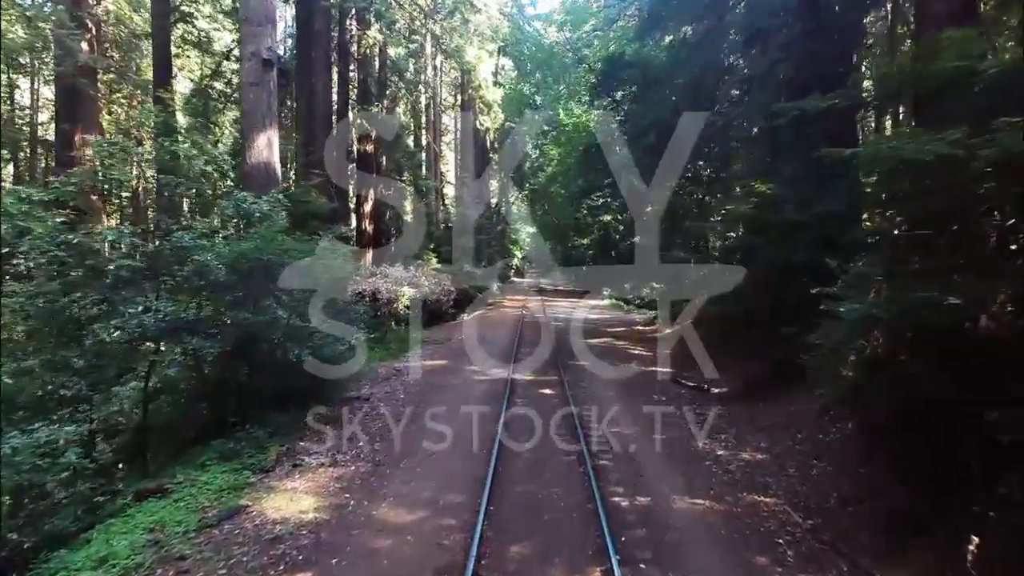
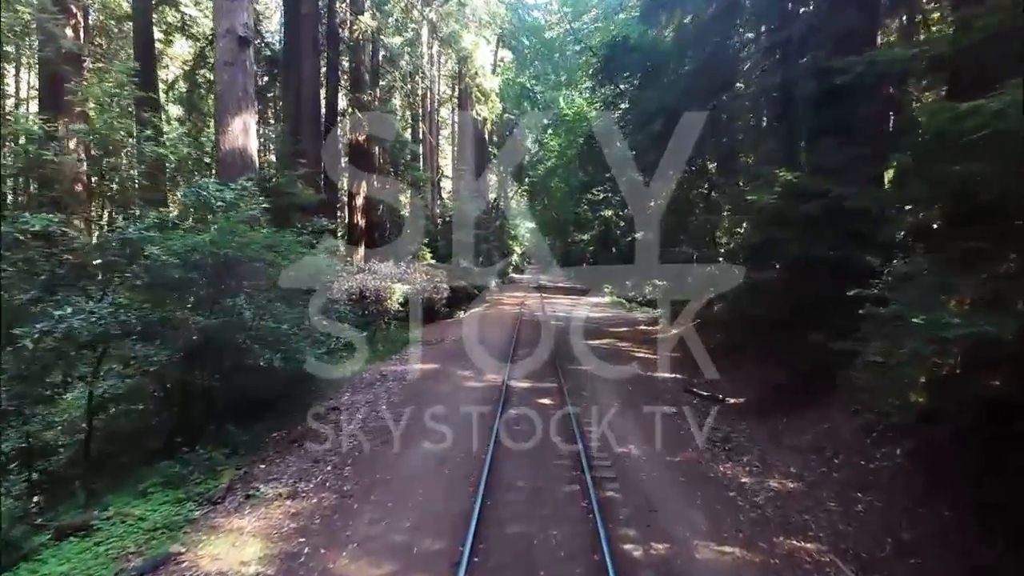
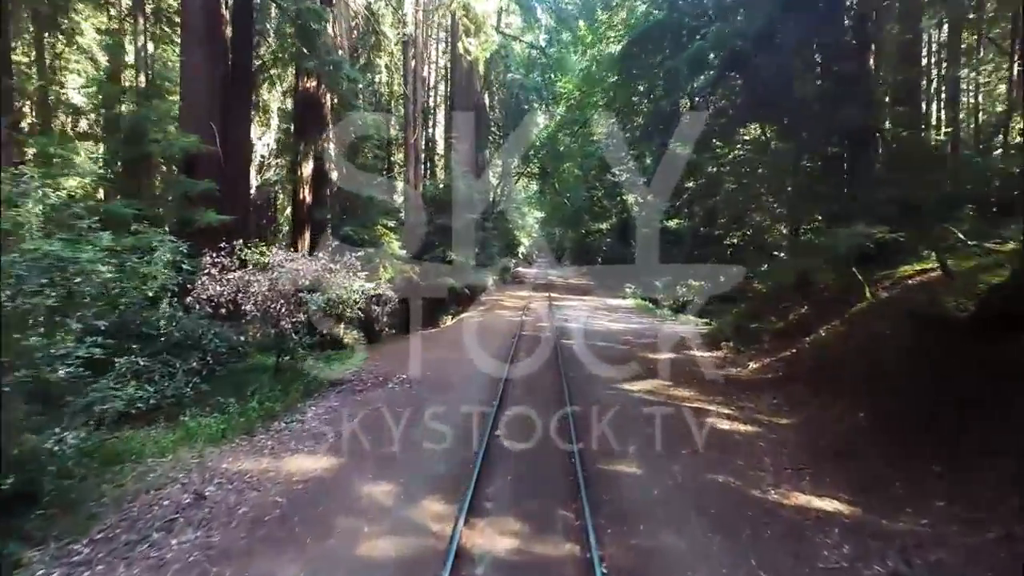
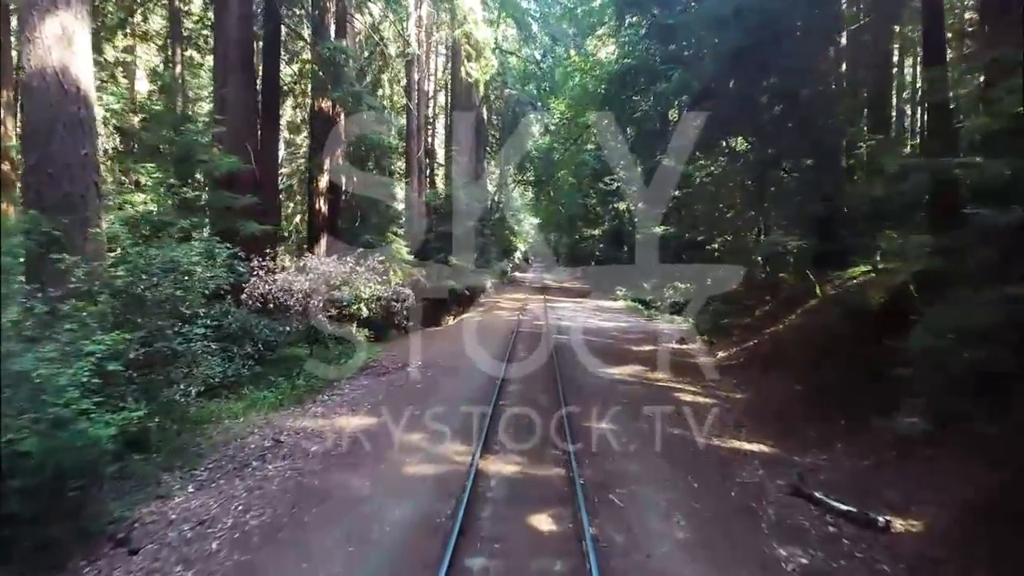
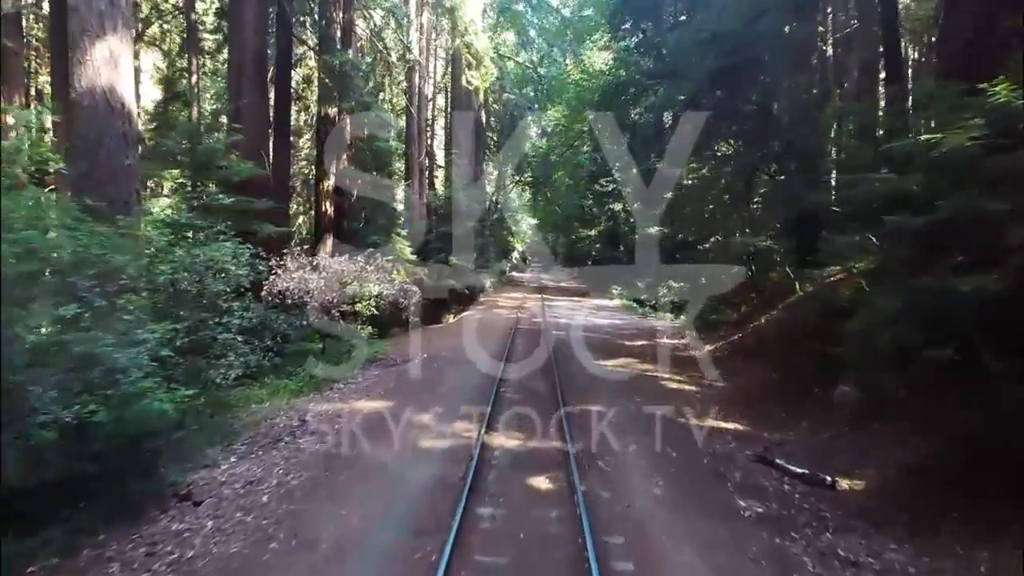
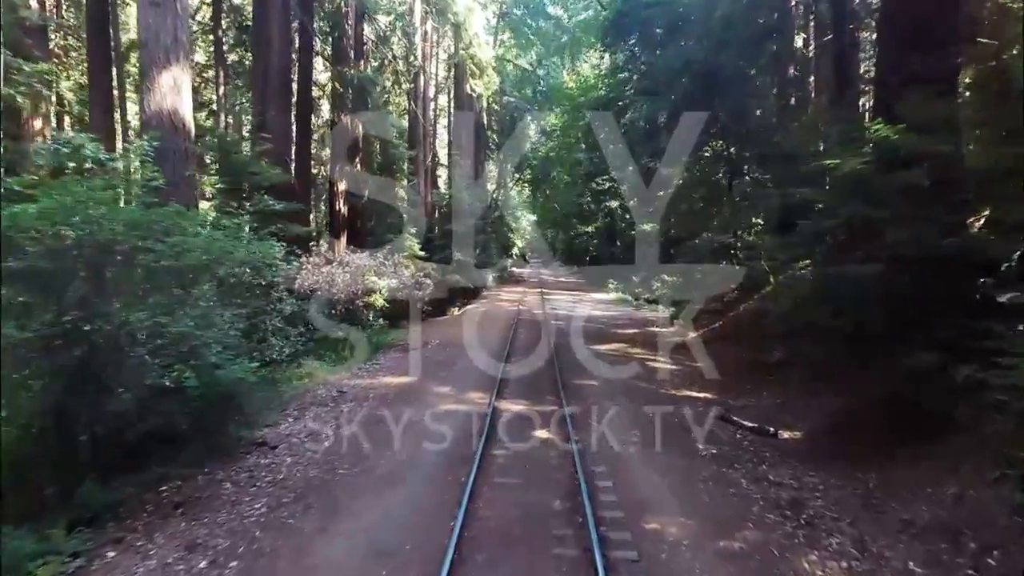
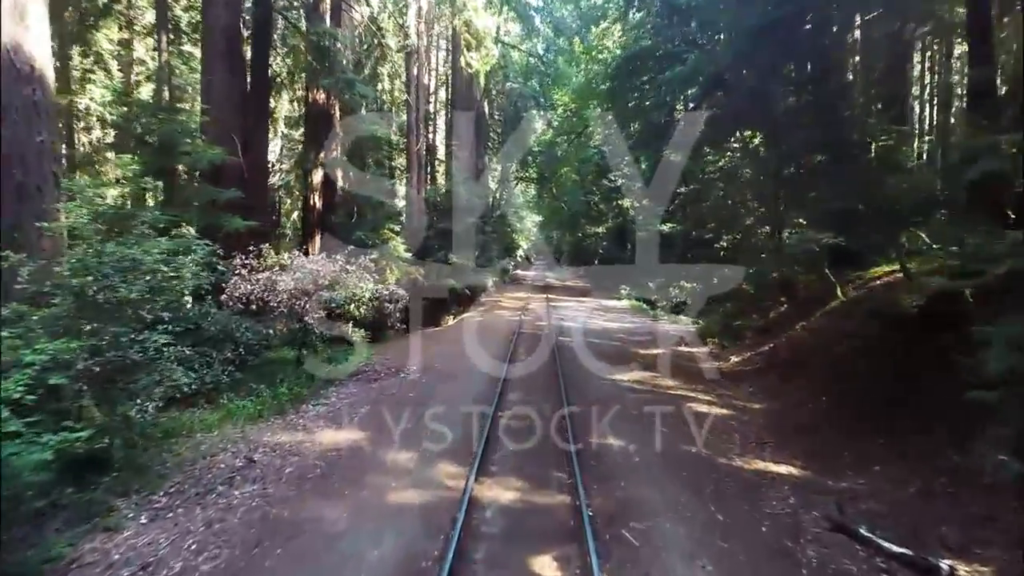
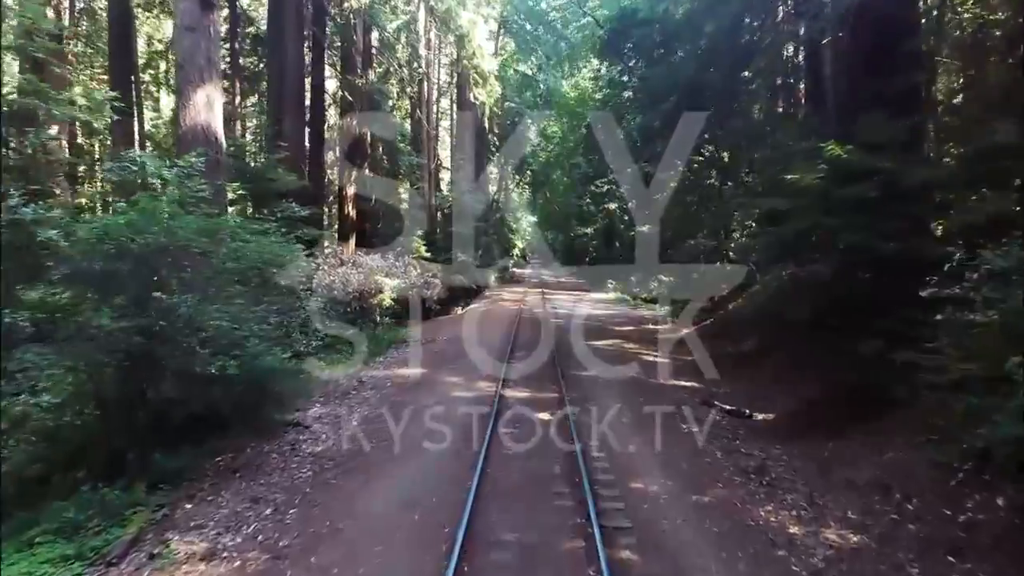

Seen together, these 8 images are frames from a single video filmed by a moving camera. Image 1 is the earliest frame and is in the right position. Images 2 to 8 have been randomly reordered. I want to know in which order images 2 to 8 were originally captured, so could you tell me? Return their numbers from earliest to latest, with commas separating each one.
2, 8, 6, 5, 4, 7, 3
